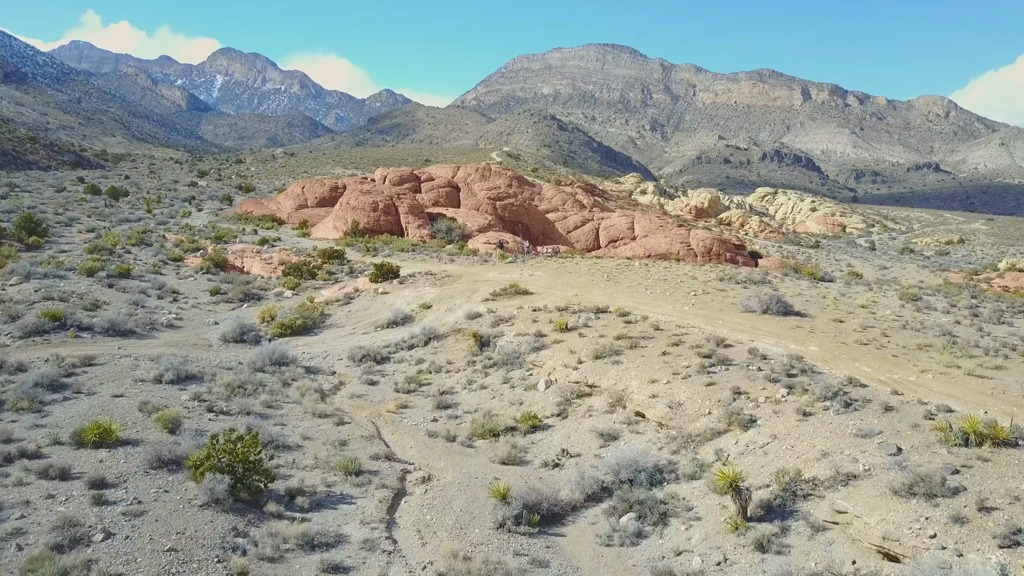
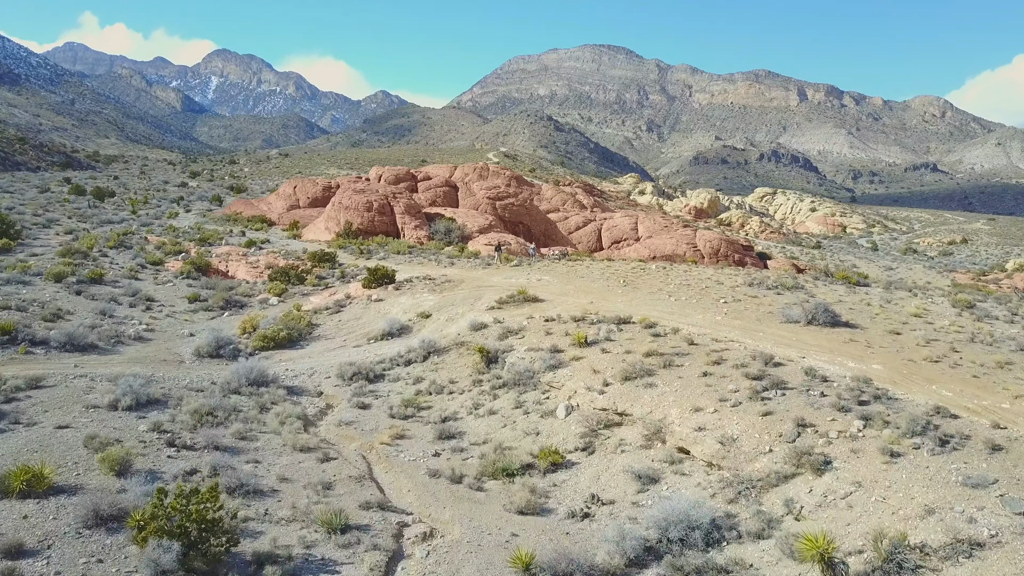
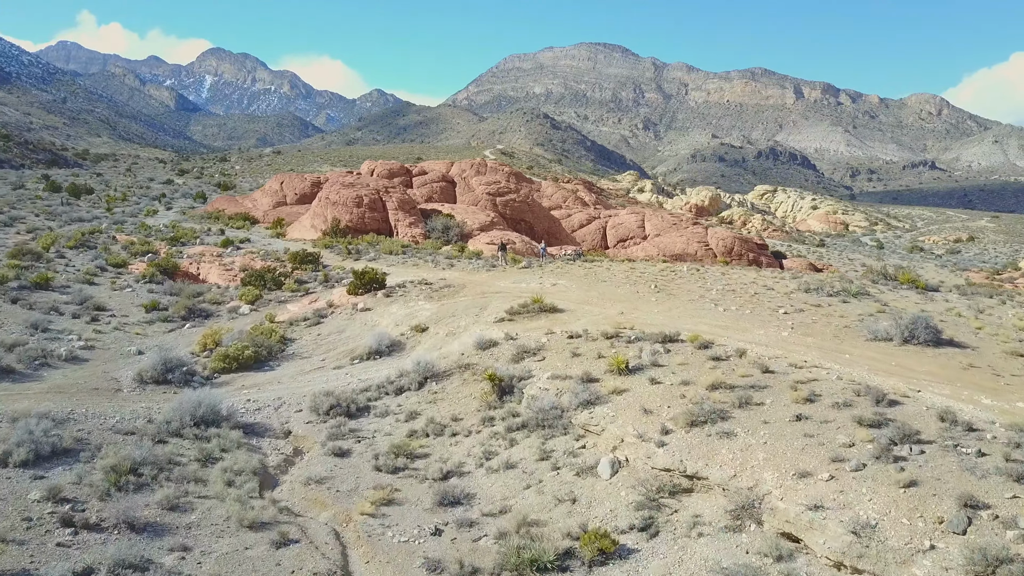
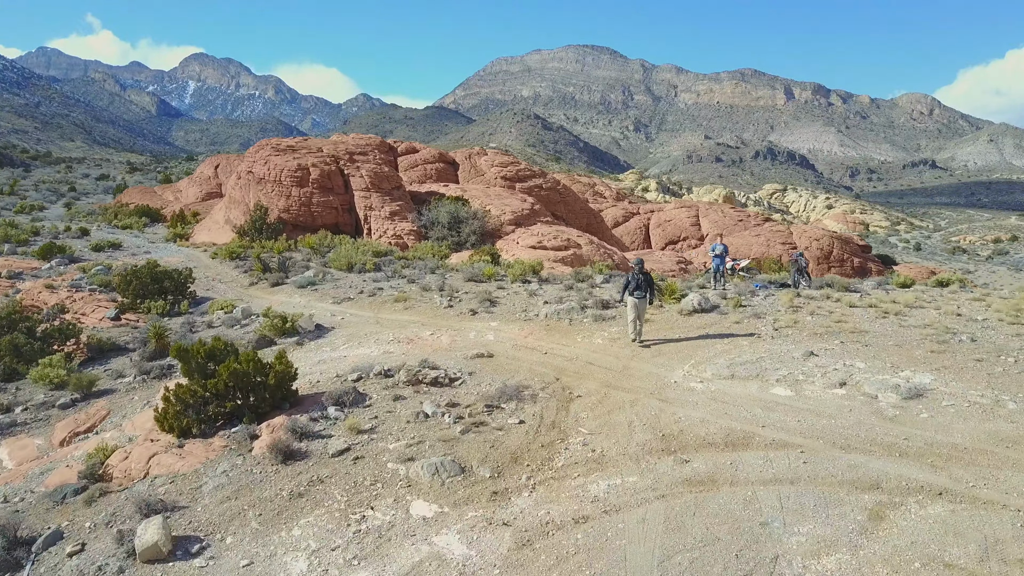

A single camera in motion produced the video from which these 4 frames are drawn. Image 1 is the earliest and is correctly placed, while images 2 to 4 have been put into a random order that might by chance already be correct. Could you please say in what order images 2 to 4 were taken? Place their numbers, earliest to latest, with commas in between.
2, 3, 4
